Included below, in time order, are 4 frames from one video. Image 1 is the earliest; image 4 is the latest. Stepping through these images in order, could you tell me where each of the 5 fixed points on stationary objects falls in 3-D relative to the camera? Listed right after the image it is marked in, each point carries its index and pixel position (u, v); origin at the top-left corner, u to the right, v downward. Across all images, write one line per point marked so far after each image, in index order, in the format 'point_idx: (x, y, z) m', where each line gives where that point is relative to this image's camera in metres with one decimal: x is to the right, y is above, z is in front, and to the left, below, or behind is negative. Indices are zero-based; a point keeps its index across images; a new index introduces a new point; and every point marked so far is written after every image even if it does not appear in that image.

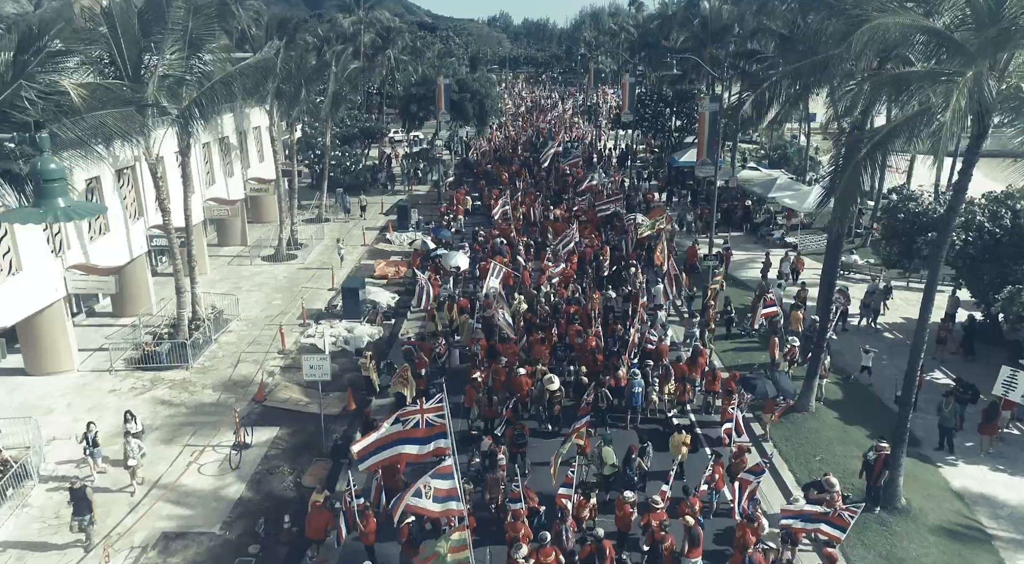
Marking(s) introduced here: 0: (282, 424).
0: (-5.1, -3.1, +17.7) m
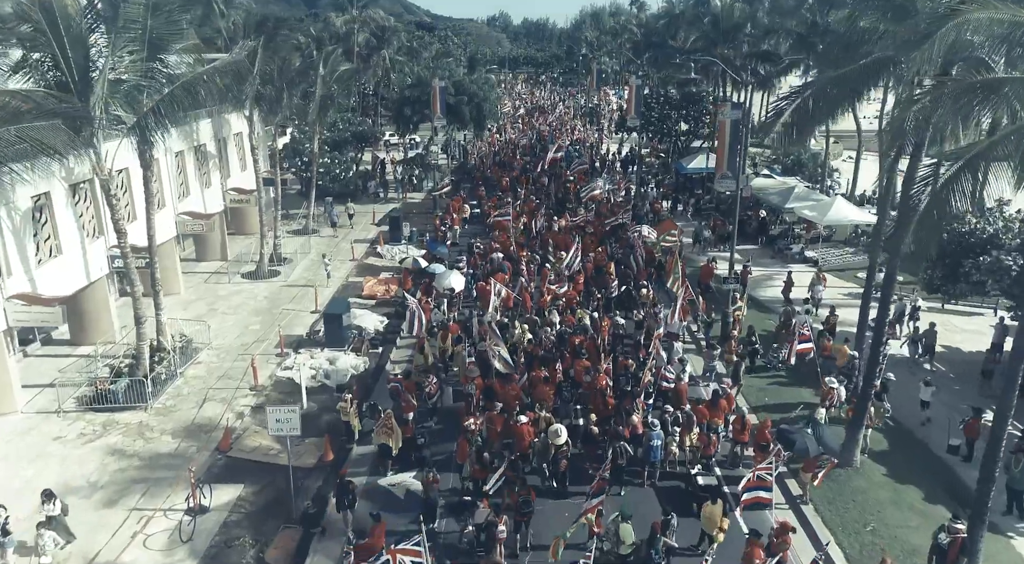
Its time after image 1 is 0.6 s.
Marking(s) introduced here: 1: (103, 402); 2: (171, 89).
0: (-5.1, -3.8, +15.4) m
1: (-9.2, -2.7, +18.1) m
2: (-7.8, +4.4, +18.3) m
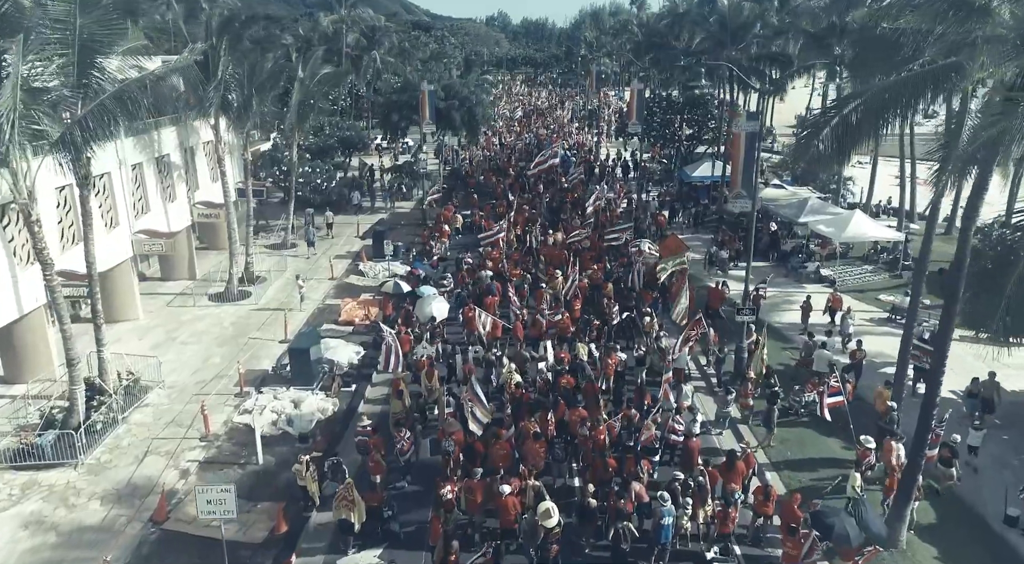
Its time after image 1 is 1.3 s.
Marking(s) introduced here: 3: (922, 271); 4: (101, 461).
0: (-5.4, -4.6, +13.0) m
1: (-9.5, -3.4, +15.7) m
2: (-8.1, +3.7, +15.9) m
3: (+8.2, +0.2, +15.9) m
4: (-8.2, -3.6, +16.0) m
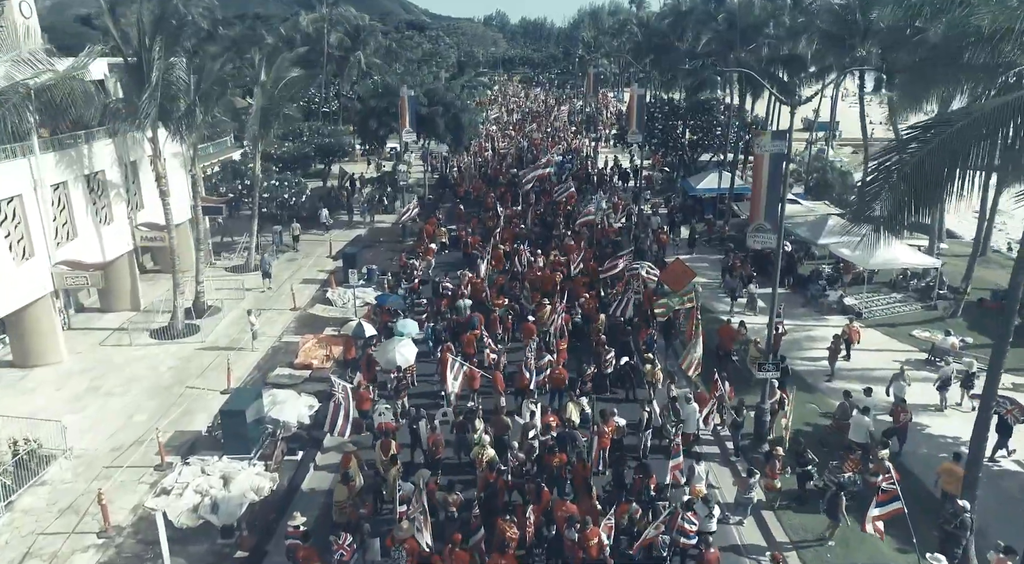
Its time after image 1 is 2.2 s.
0: (-5.9, -5.5, +9.8) m
1: (-10.0, -4.4, +12.4) m
2: (-8.6, +2.7, +12.7) m
3: (+7.7, -0.8, +12.6) m
4: (-8.7, -4.6, +12.8) m
